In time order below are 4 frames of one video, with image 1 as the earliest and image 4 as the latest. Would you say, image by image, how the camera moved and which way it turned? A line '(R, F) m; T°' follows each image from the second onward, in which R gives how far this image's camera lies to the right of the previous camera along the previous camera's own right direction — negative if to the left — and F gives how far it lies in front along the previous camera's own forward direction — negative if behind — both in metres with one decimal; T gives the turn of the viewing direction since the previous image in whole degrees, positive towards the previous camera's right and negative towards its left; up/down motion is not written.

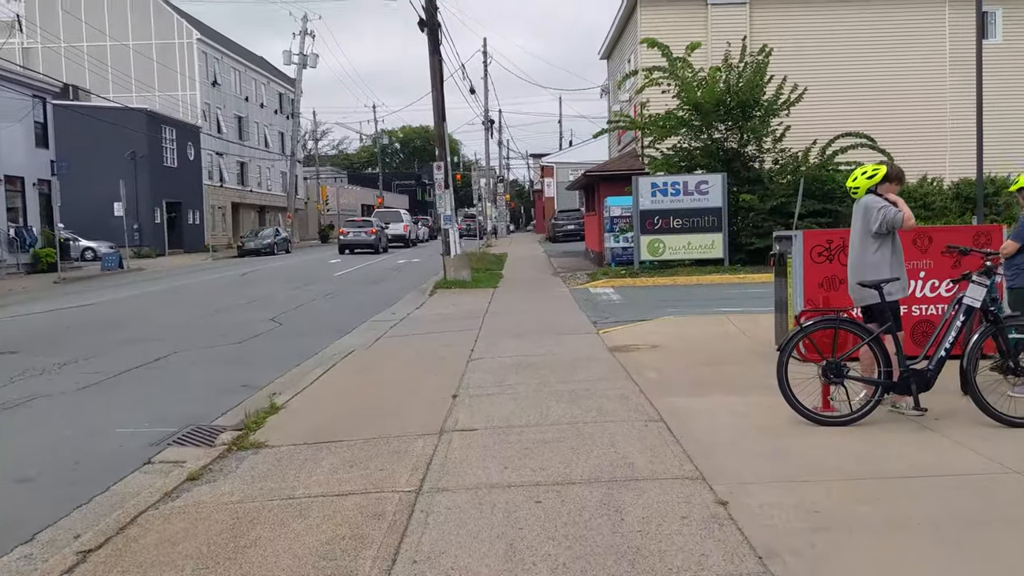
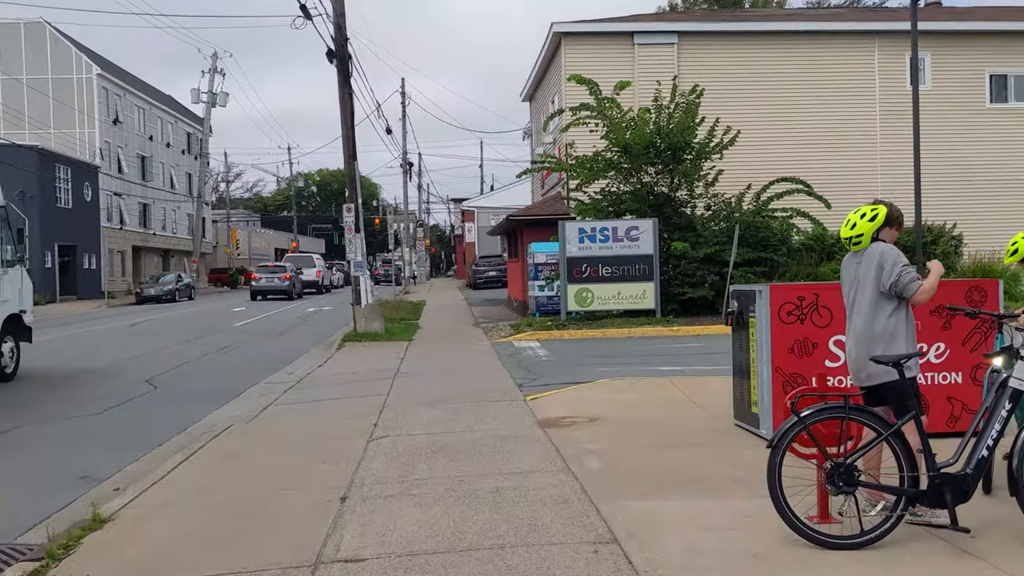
(+0.1, +1.6) m; +5°
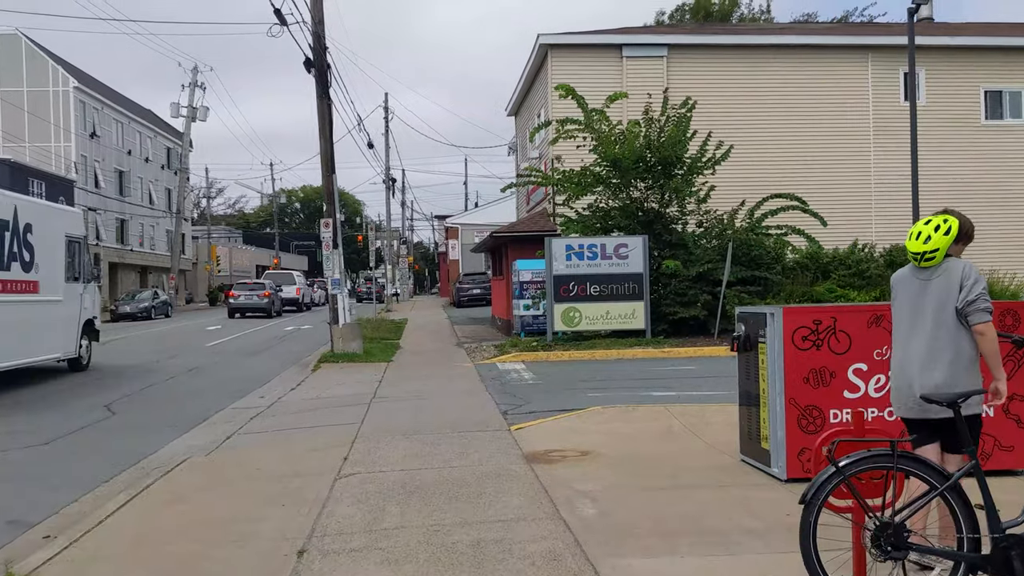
(0.0, +0.7) m; +1°
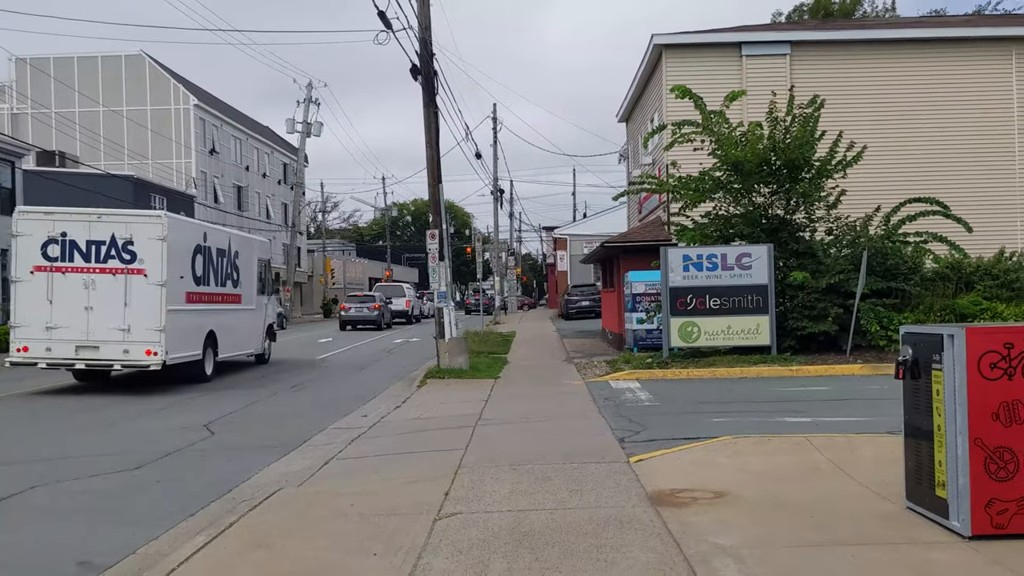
(-0.1, +0.9) m; -6°
